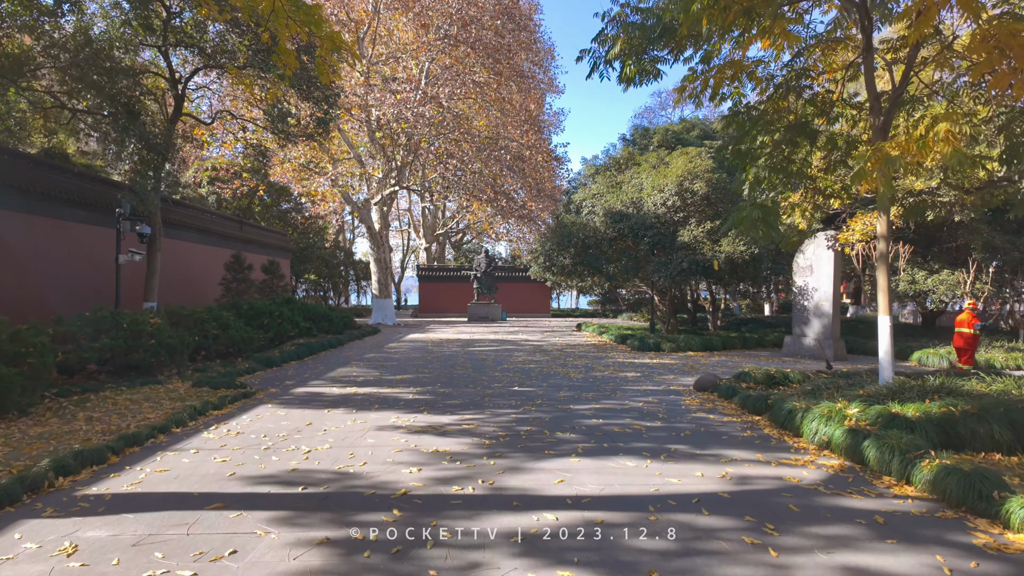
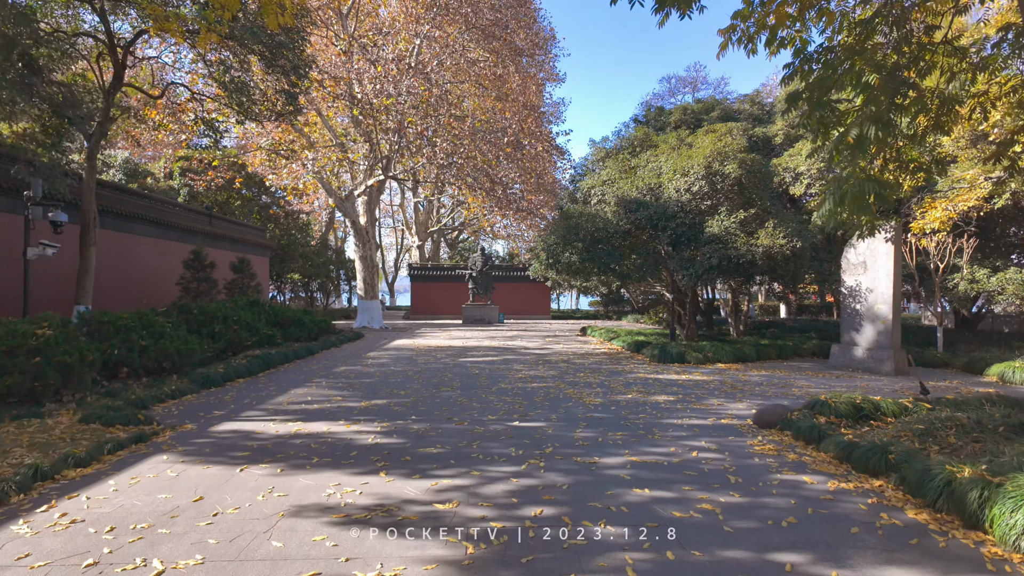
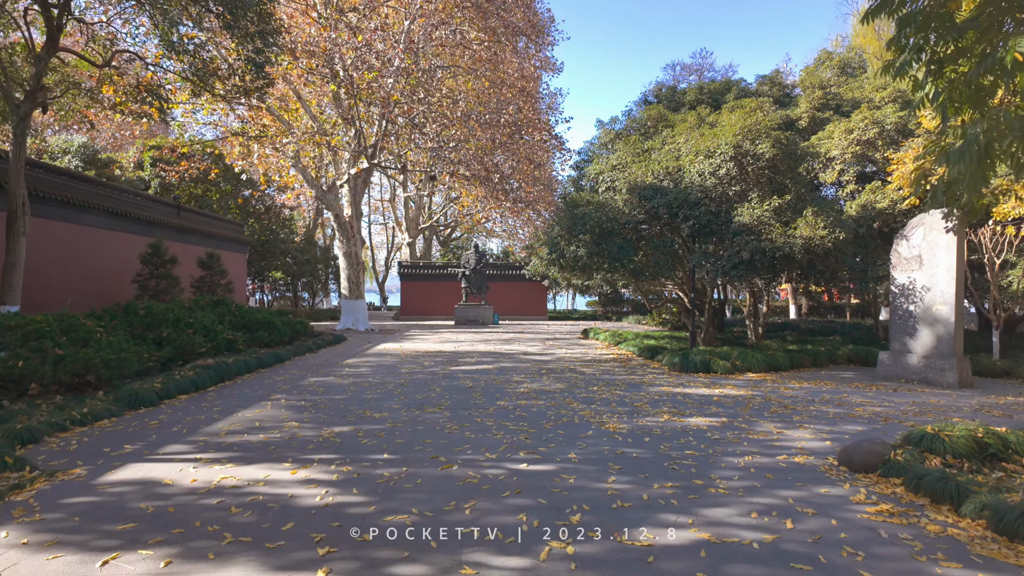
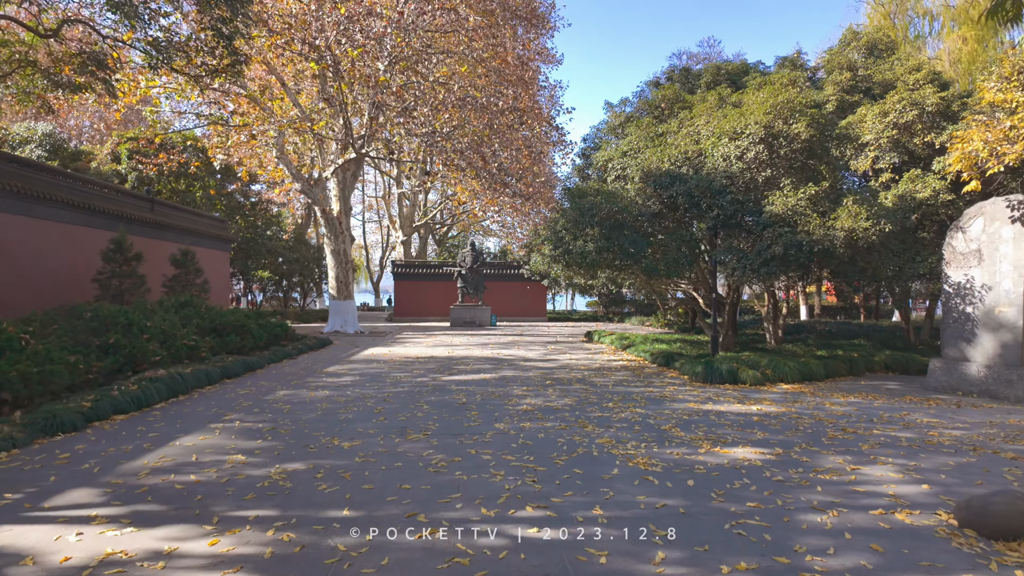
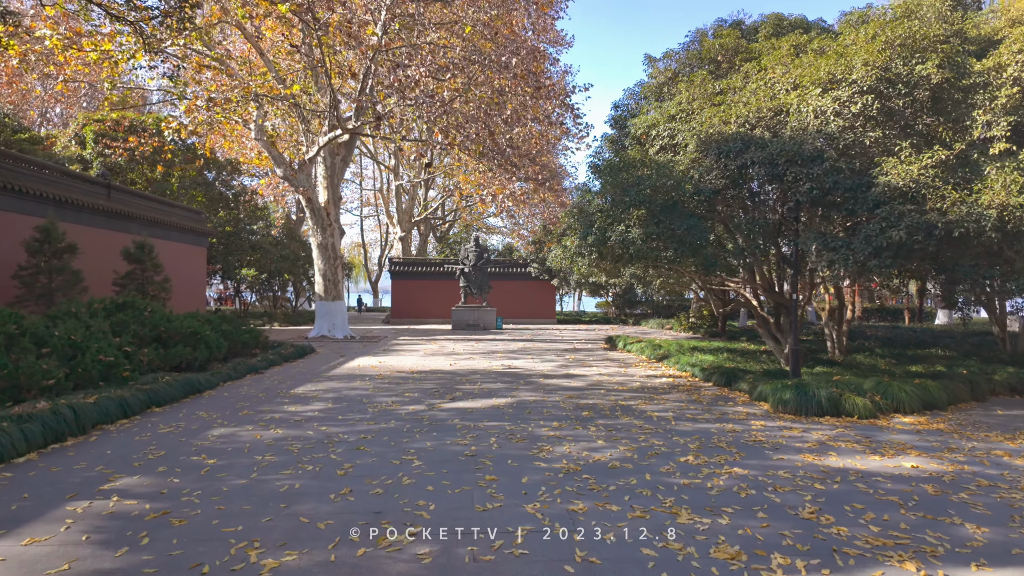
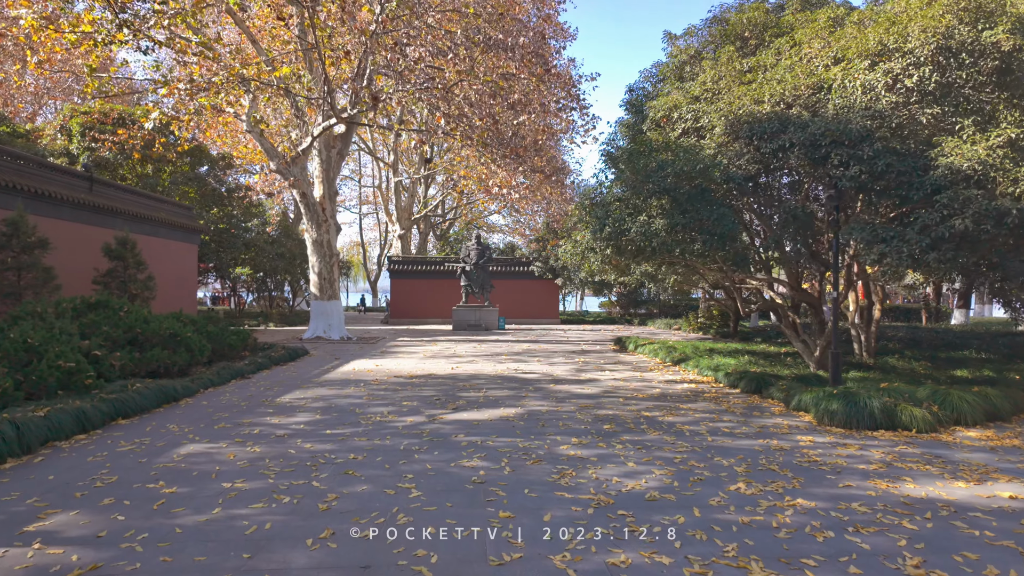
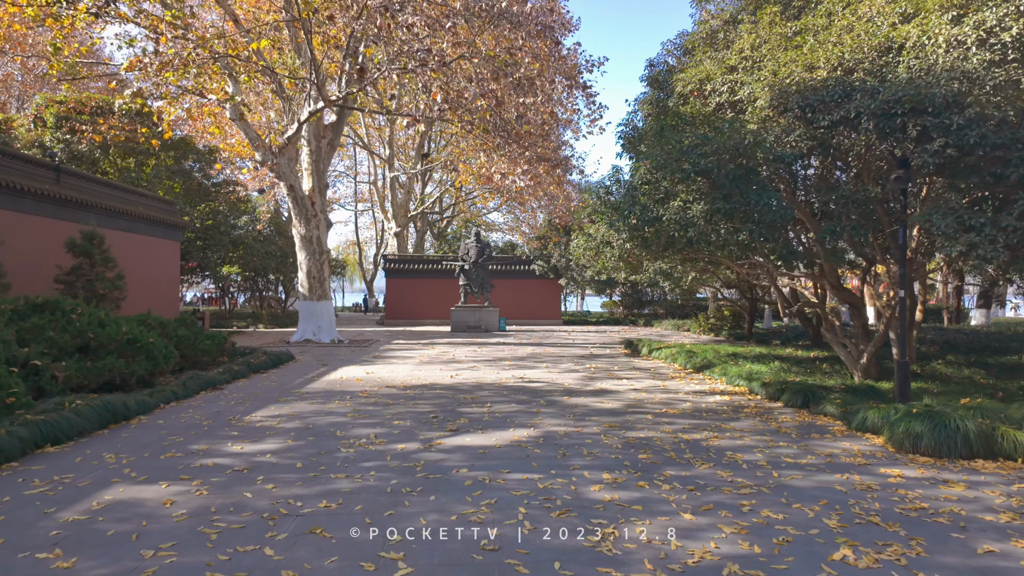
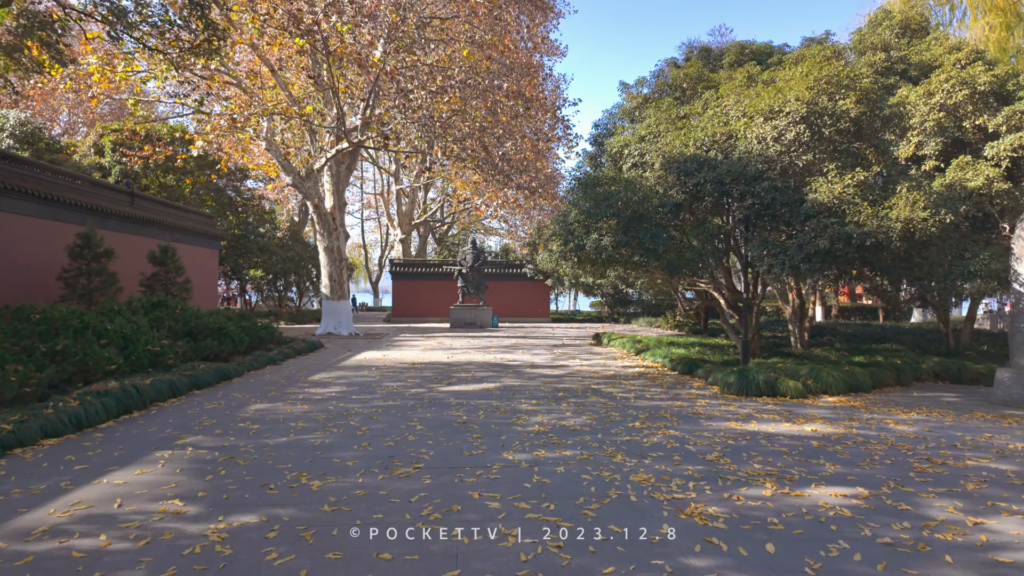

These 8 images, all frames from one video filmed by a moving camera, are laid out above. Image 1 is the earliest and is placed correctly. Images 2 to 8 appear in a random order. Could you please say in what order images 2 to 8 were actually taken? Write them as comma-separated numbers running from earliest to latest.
2, 3, 4, 8, 5, 6, 7
